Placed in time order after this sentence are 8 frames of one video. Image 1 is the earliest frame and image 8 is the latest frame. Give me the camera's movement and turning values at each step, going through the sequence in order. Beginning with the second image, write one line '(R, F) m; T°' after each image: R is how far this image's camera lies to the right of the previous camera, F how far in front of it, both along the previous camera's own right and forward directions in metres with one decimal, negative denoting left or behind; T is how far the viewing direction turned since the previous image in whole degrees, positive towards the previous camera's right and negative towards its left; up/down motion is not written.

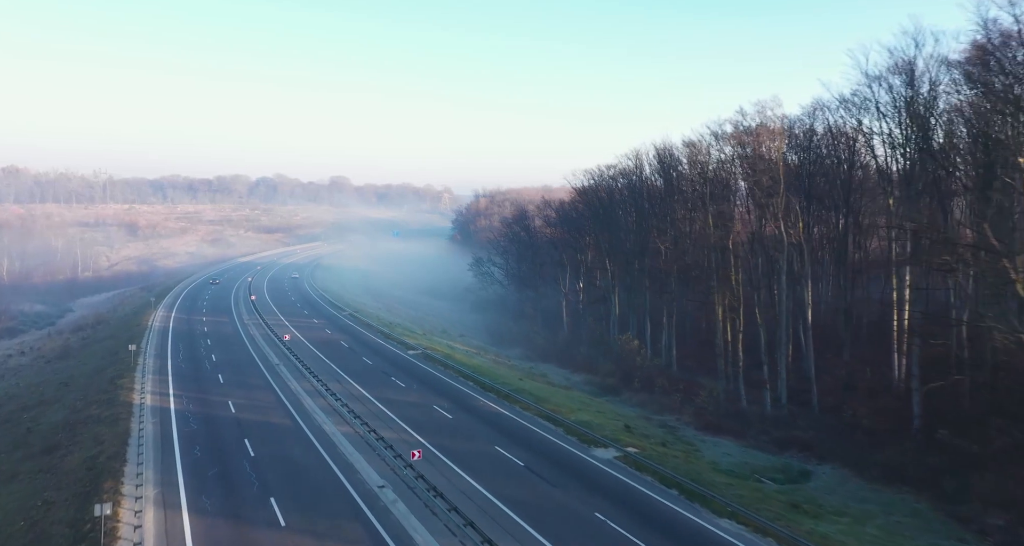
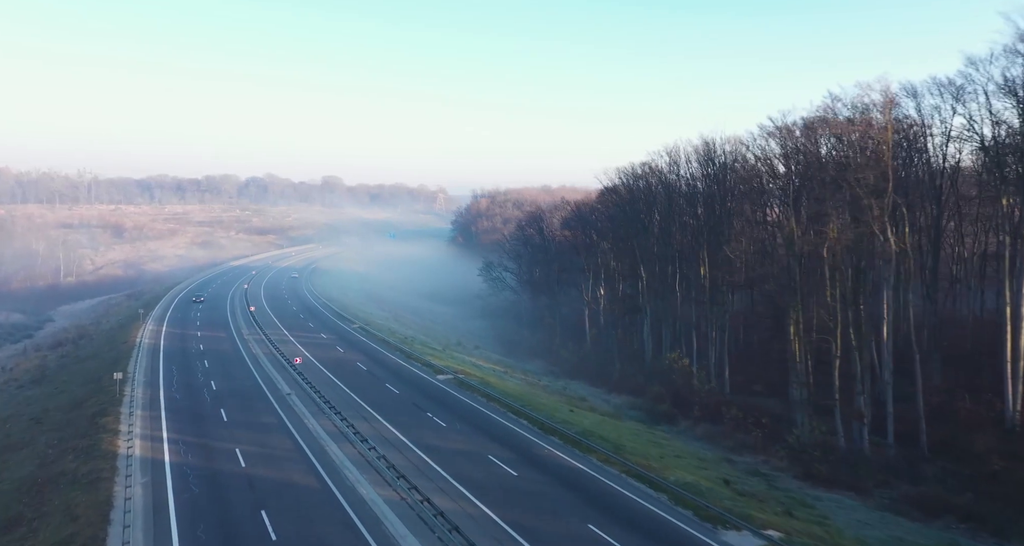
(-2.7, +5.0) m; +1°
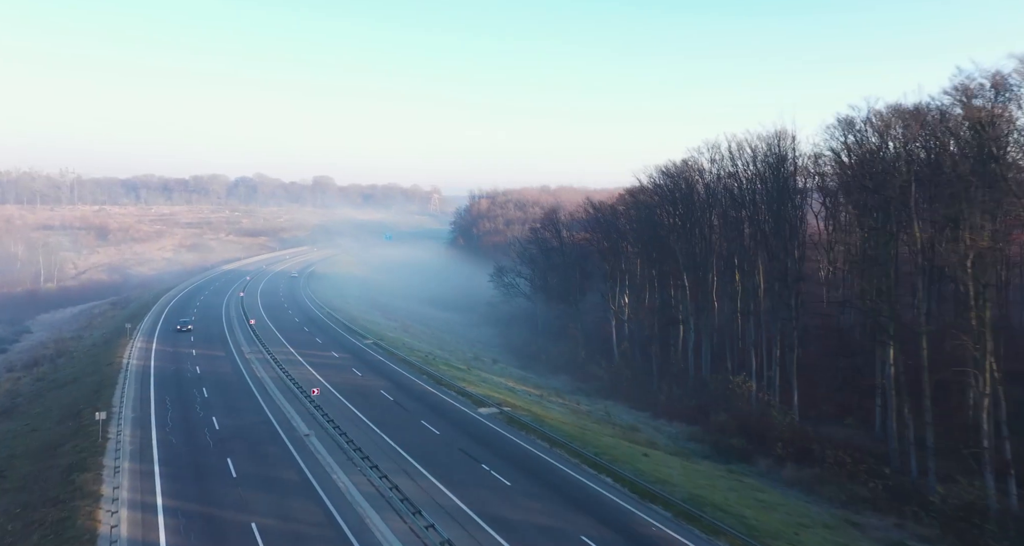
(-2.8, +5.1) m; +1°
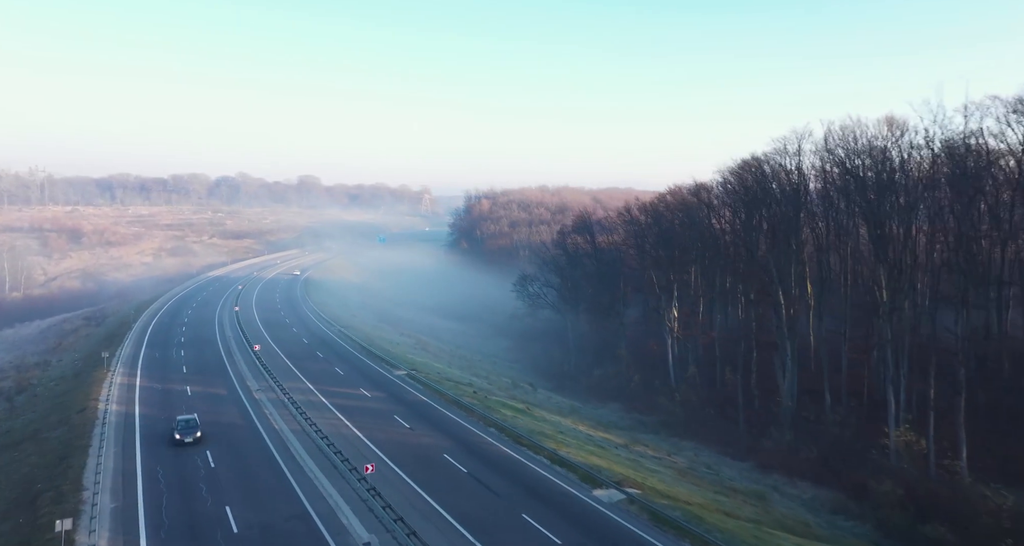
(-4.7, +8.3) m; +2°
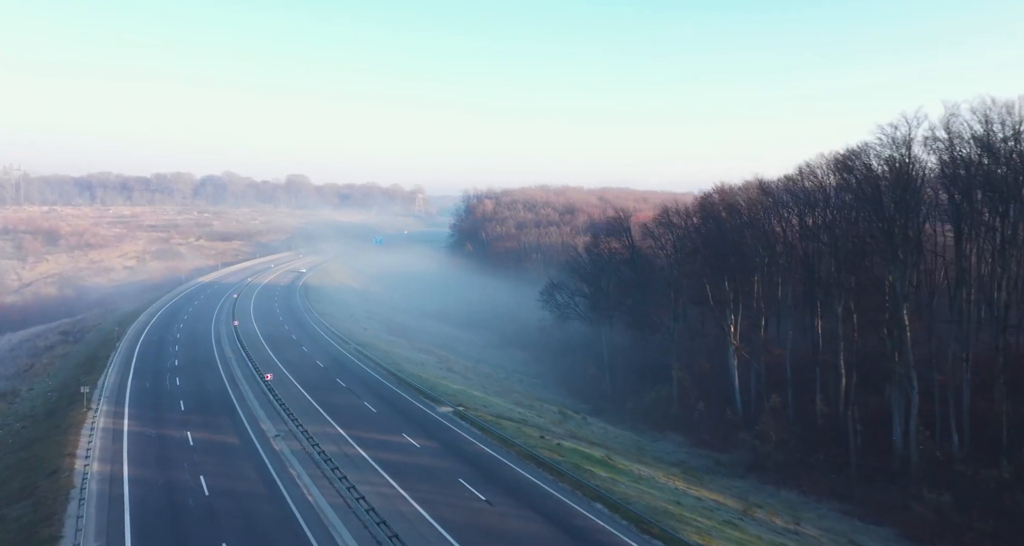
(-4.1, +7.1) m; +1°
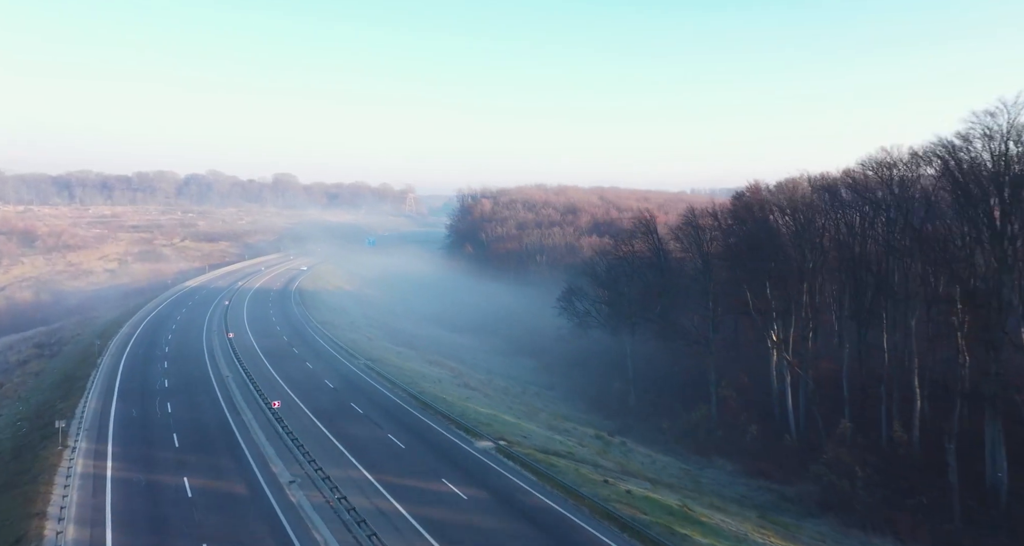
(-2.9, +4.9) m; +1°
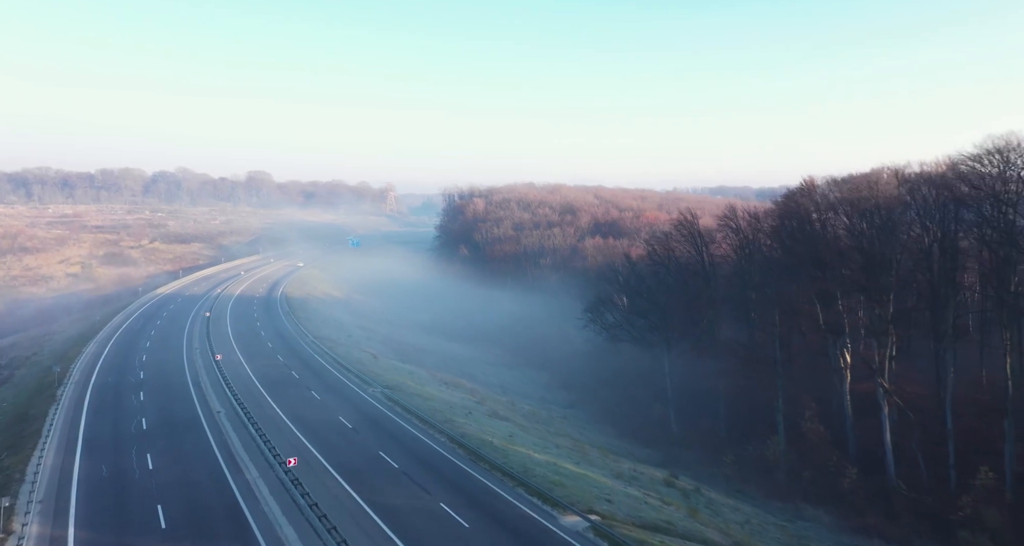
(-4.2, +7.2) m; +2°
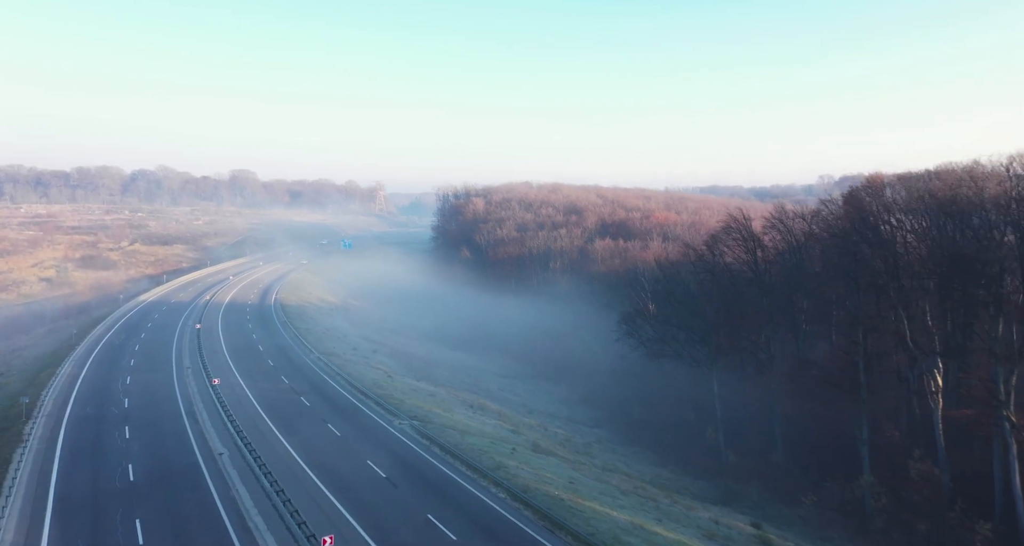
(-3.5, +5.9) m; +1°
